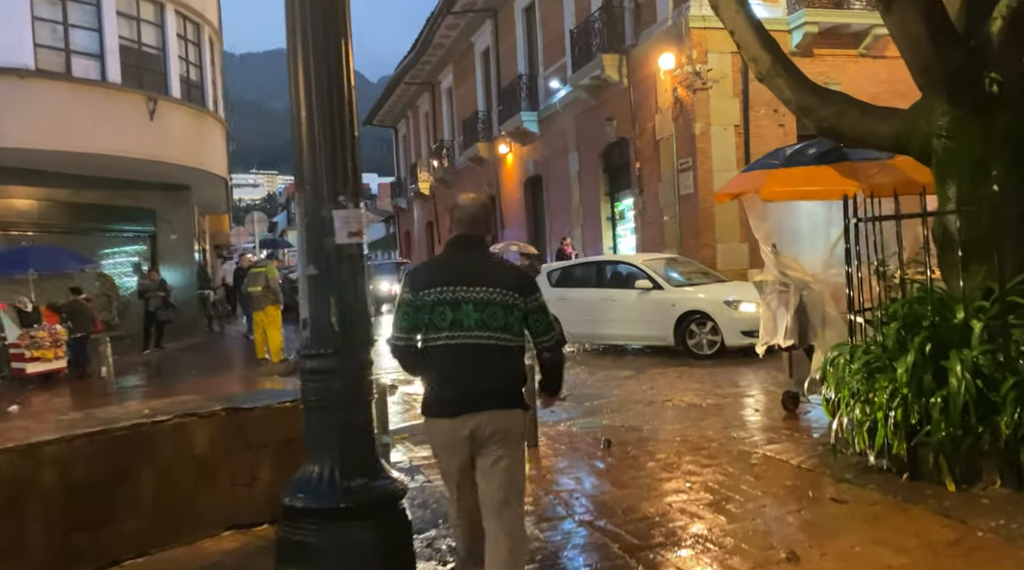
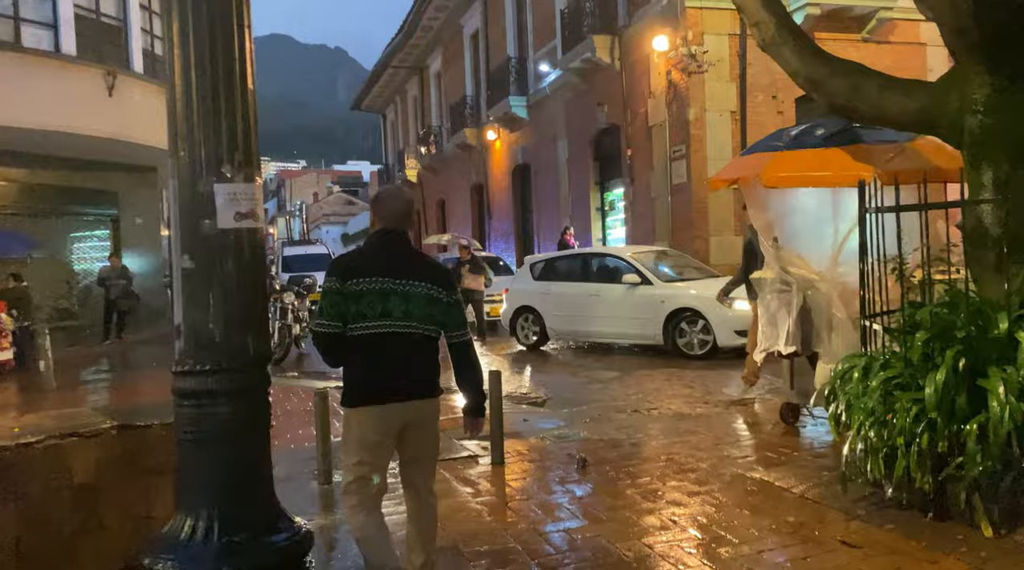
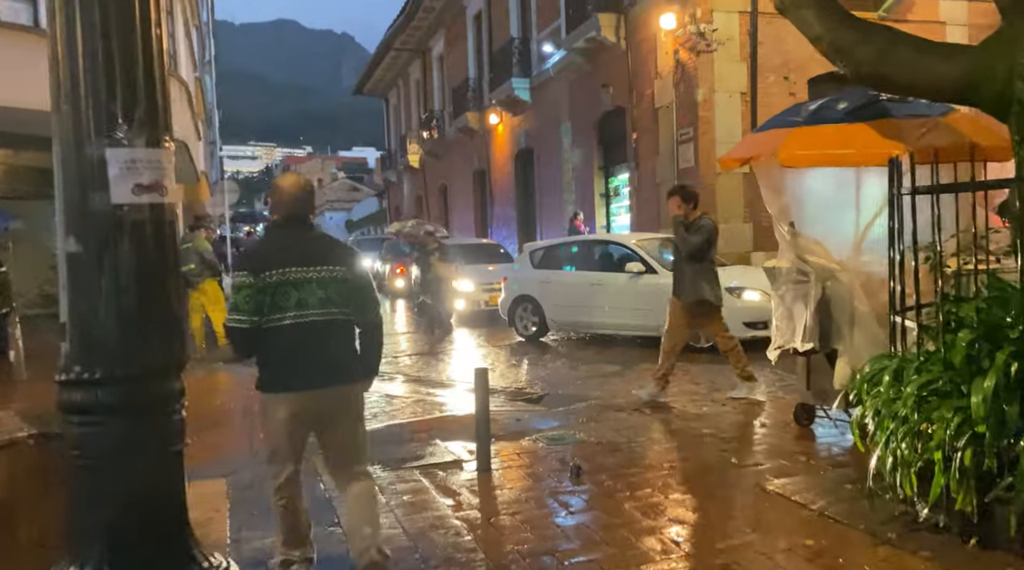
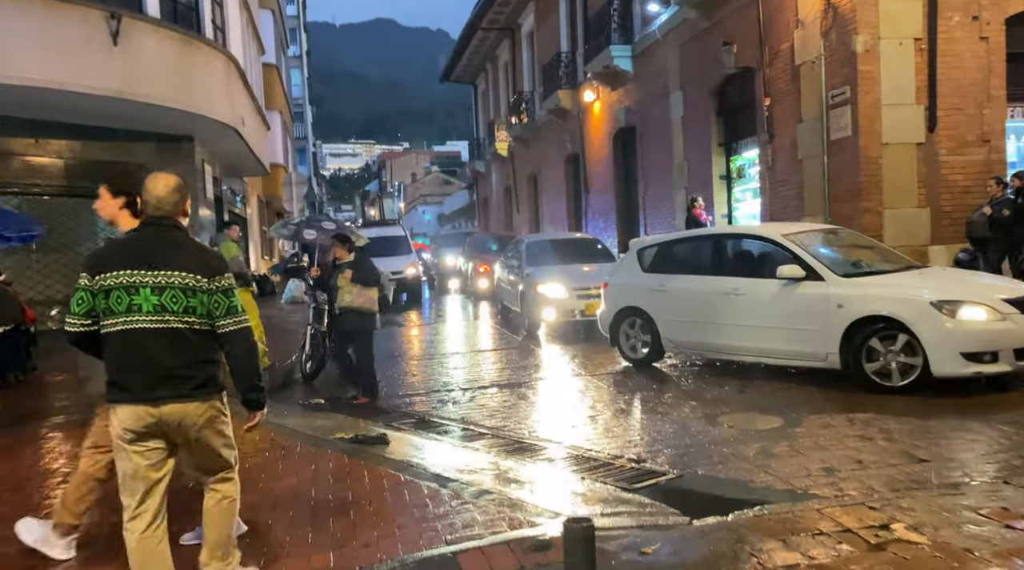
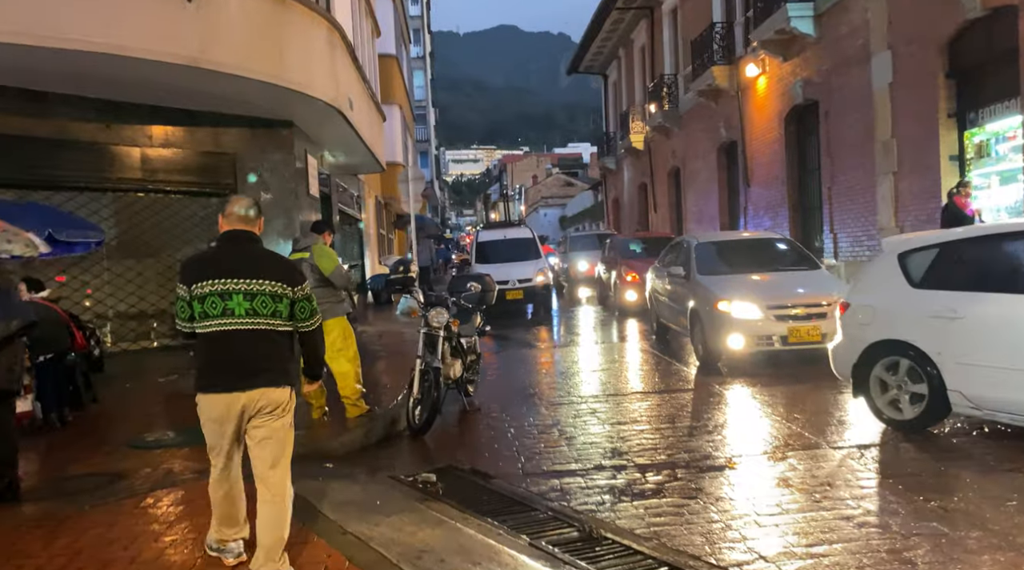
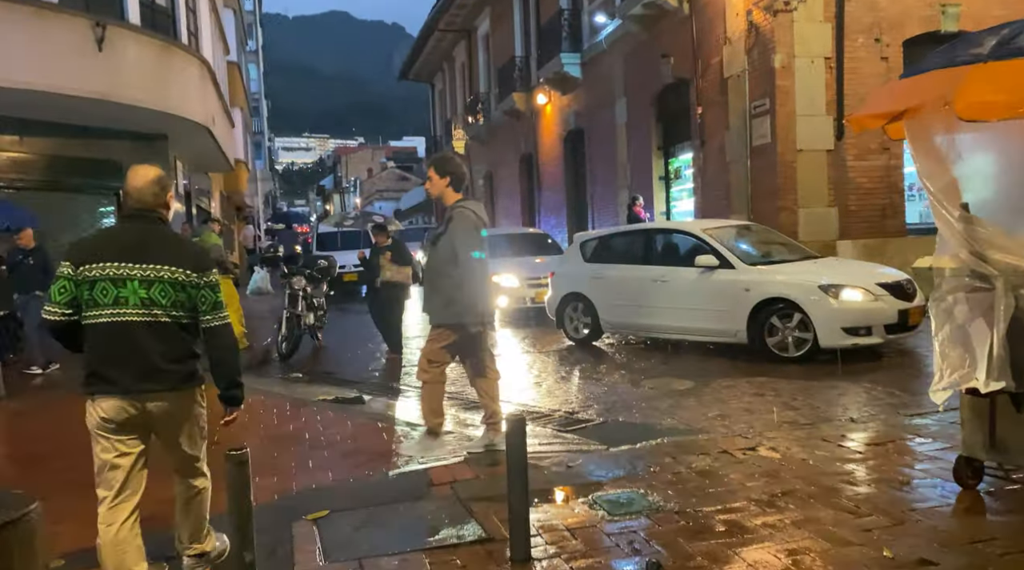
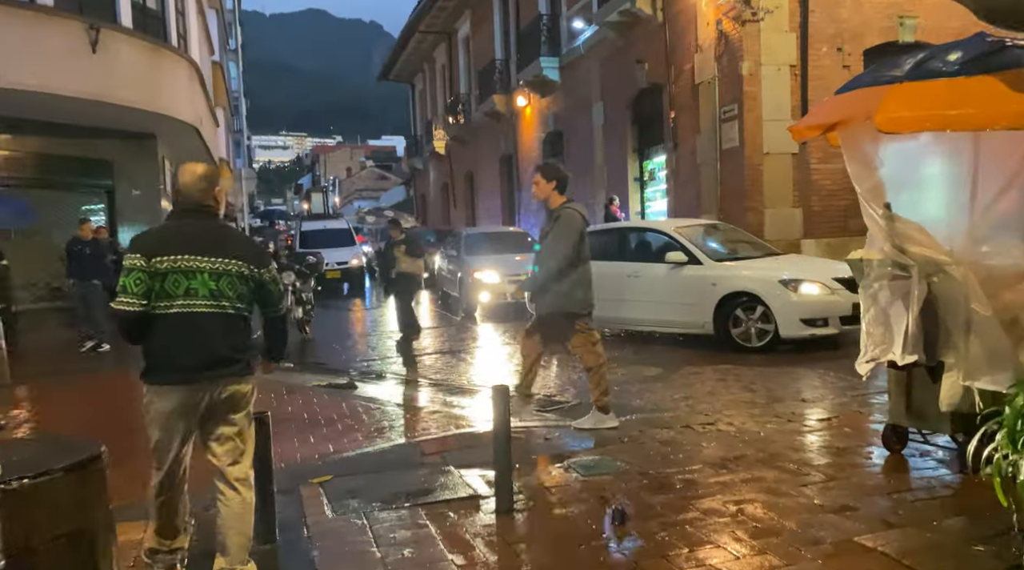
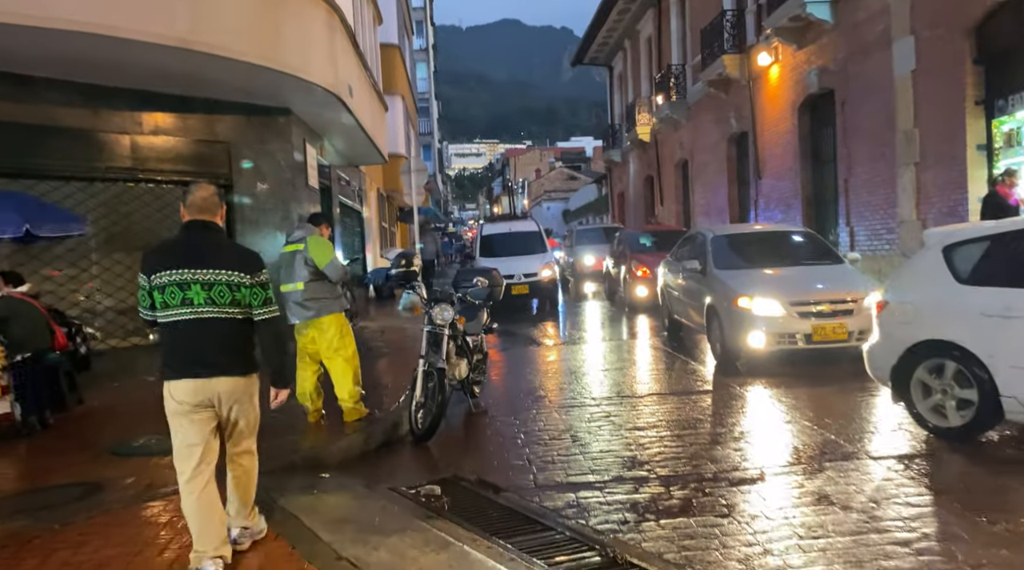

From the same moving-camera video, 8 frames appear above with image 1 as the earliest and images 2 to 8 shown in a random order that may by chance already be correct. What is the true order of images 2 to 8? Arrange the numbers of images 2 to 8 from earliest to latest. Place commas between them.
2, 3, 7, 6, 4, 5, 8
